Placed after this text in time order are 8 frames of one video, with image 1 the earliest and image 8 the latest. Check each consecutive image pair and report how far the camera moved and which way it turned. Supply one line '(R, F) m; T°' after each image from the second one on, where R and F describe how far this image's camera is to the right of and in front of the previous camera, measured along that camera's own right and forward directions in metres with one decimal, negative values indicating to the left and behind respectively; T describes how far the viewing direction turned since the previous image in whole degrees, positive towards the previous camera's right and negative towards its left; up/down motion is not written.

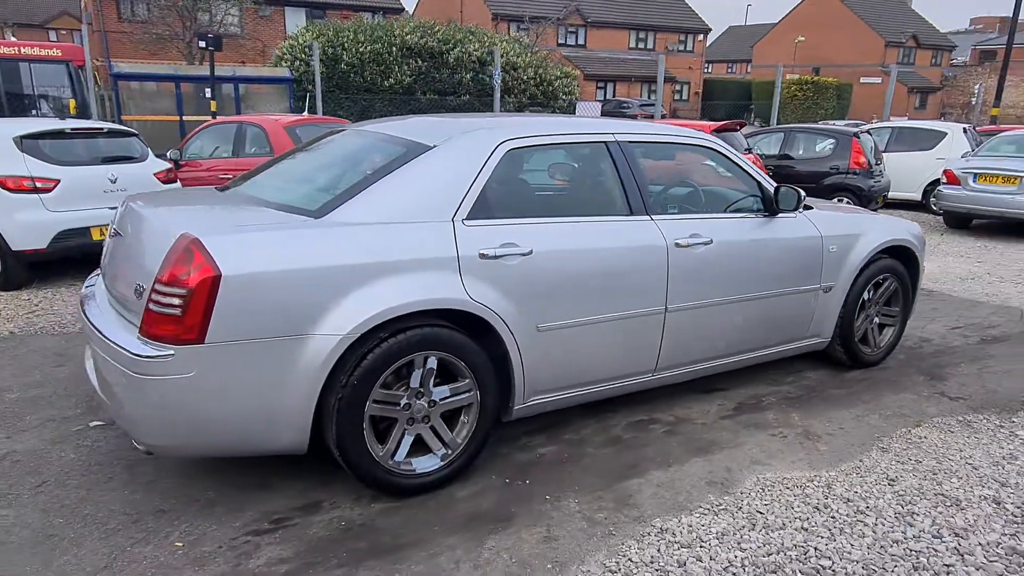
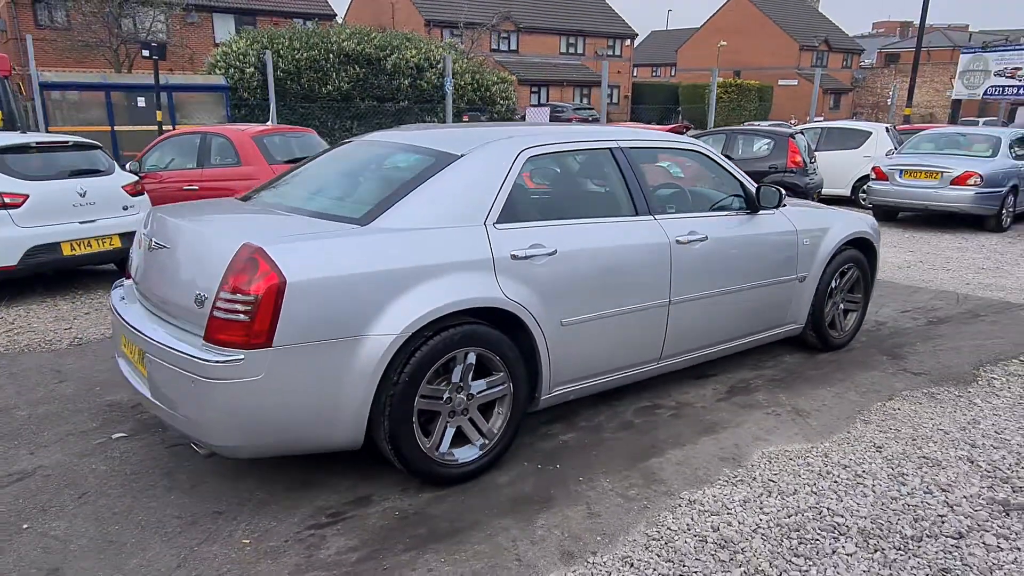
(-0.4, -0.2) m; +5°
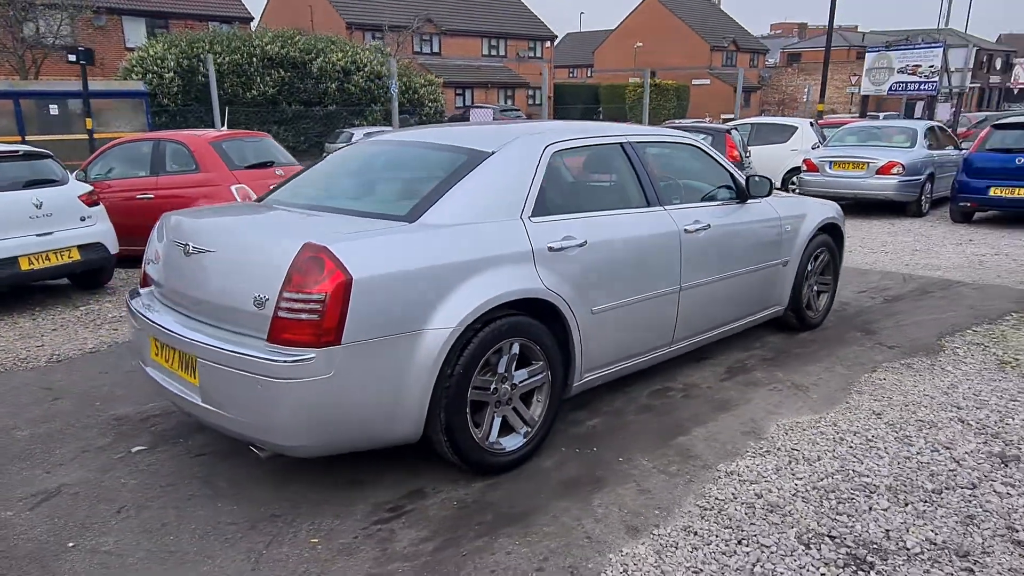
(-0.5, -0.1) m; +6°
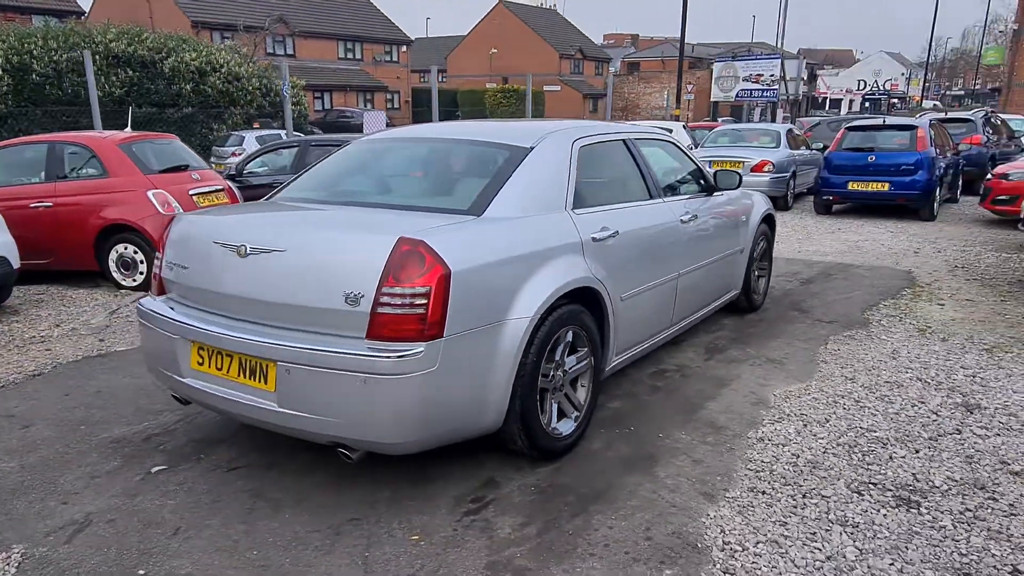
(-0.9, 0.0) m; +12°
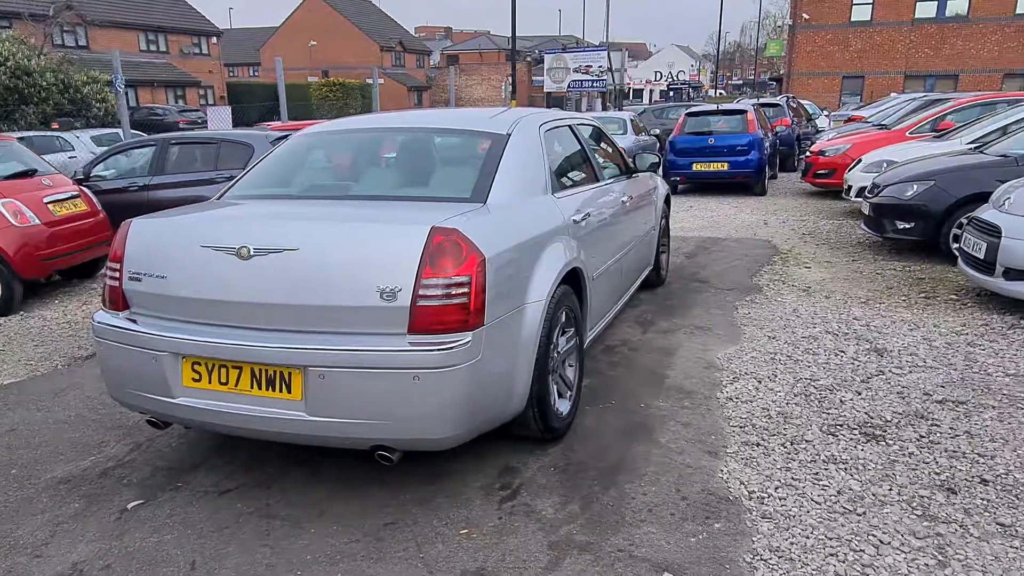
(-0.8, +0.1) m; +13°
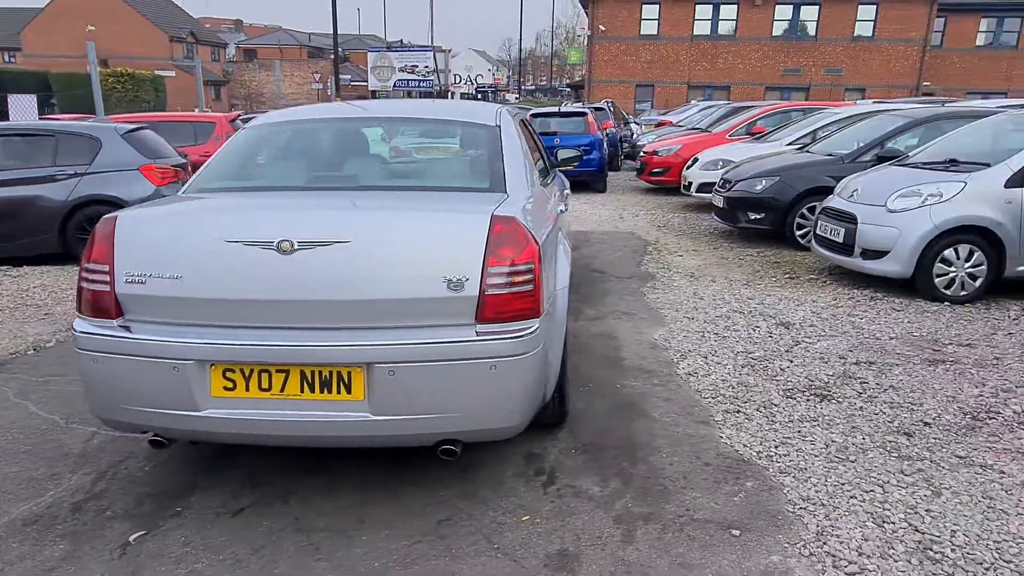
(-0.9, +0.1) m; +15°
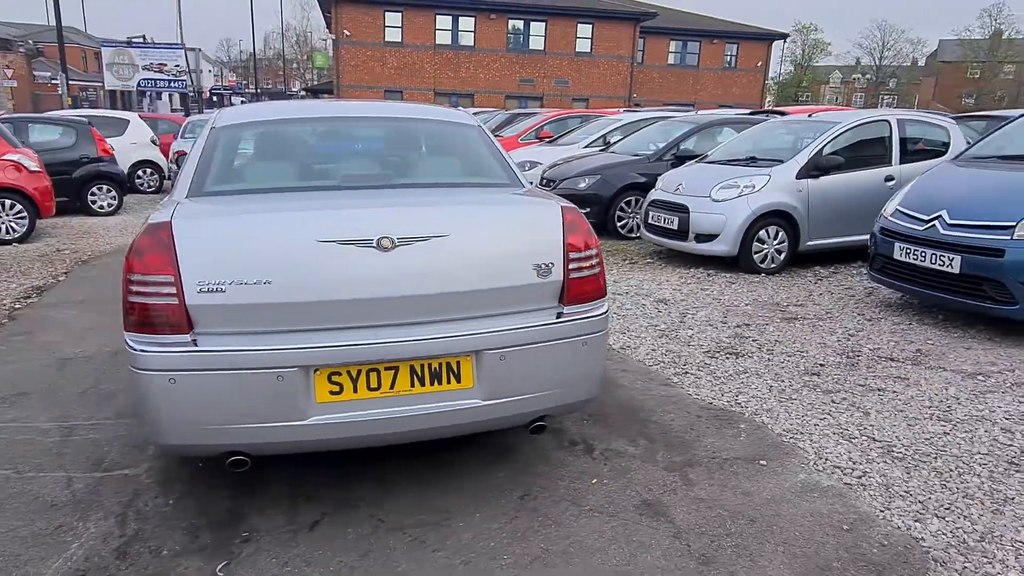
(-1.3, 0.0) m; +20°
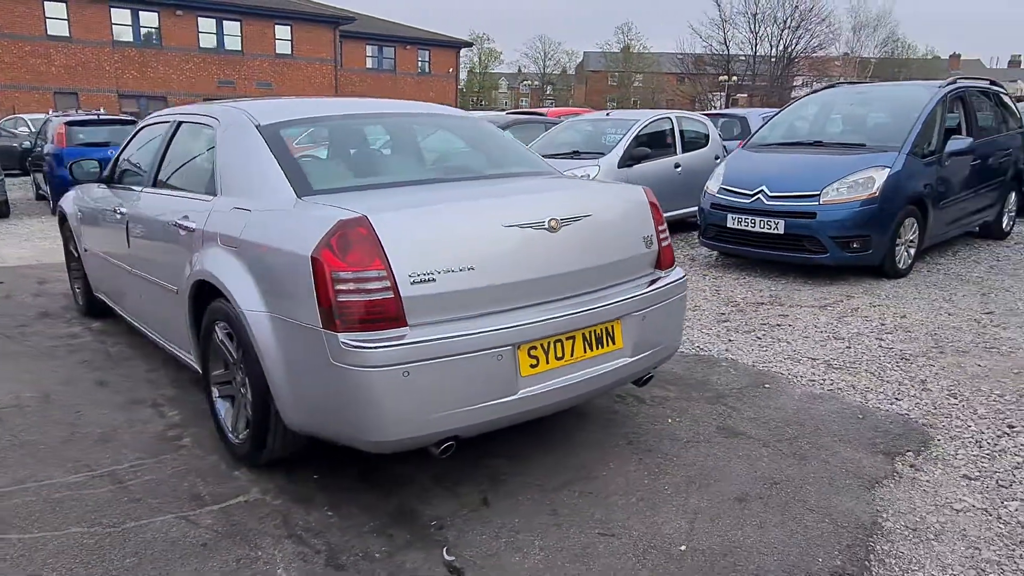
(-1.7, +0.1) m; +23°
